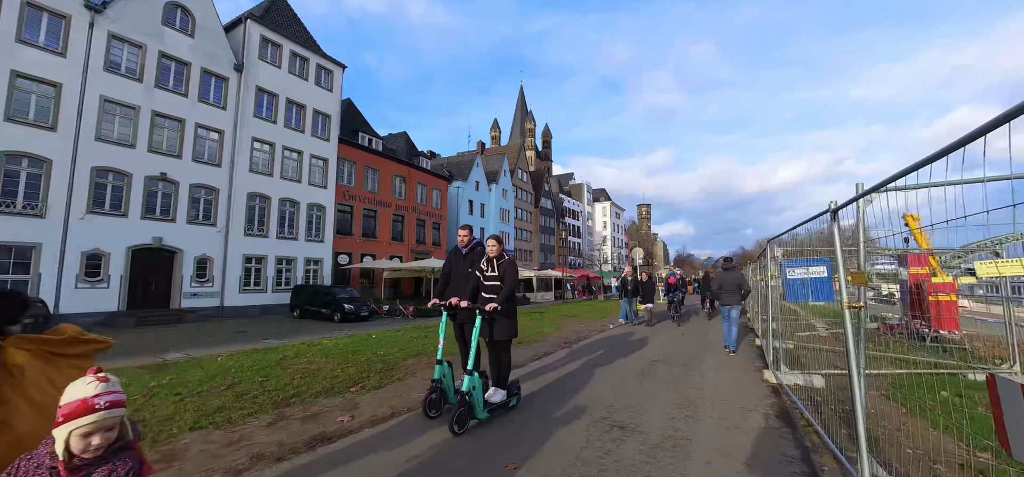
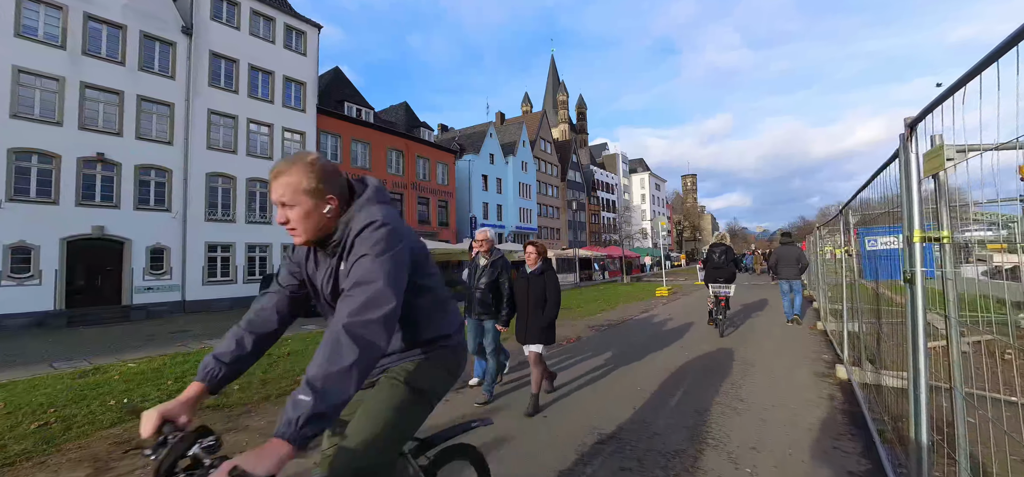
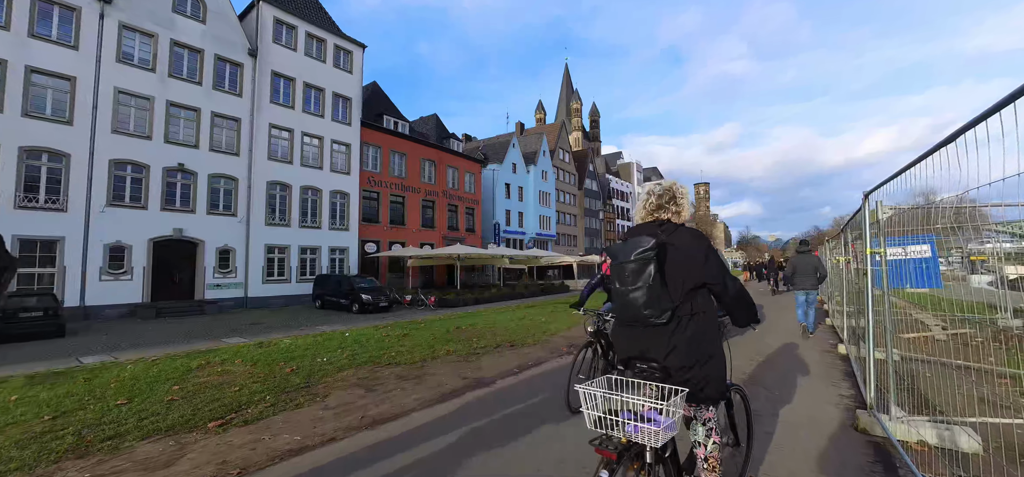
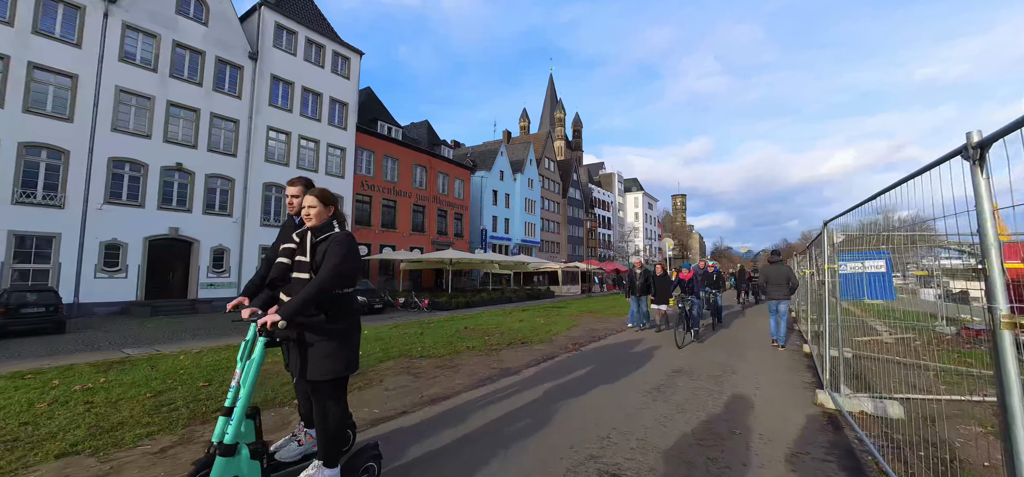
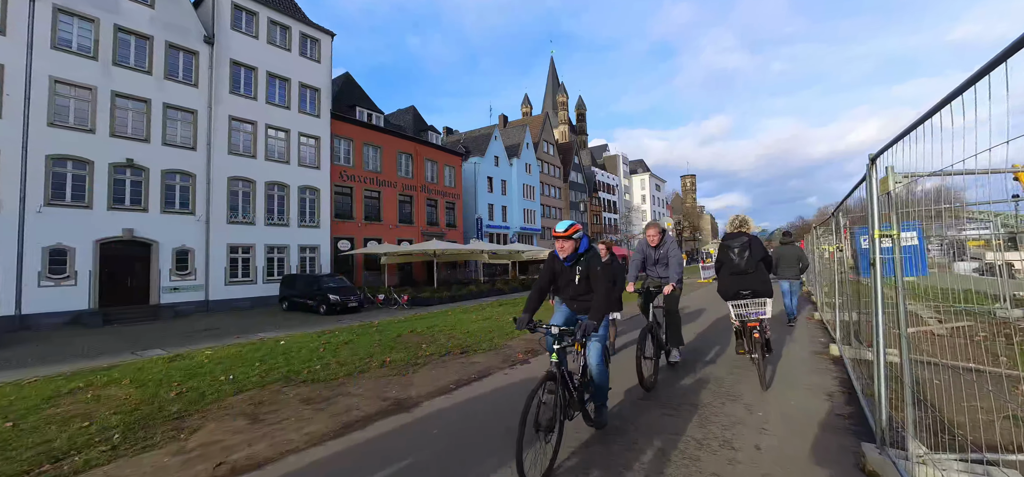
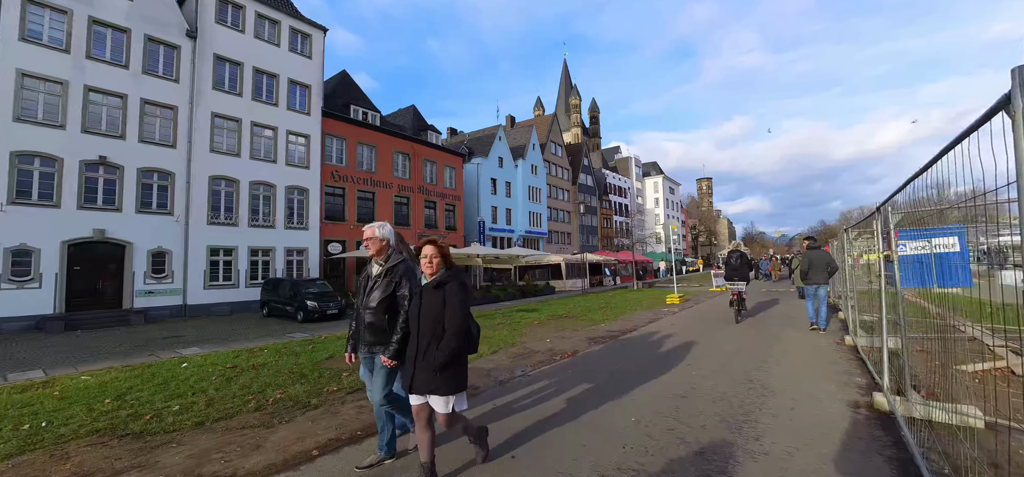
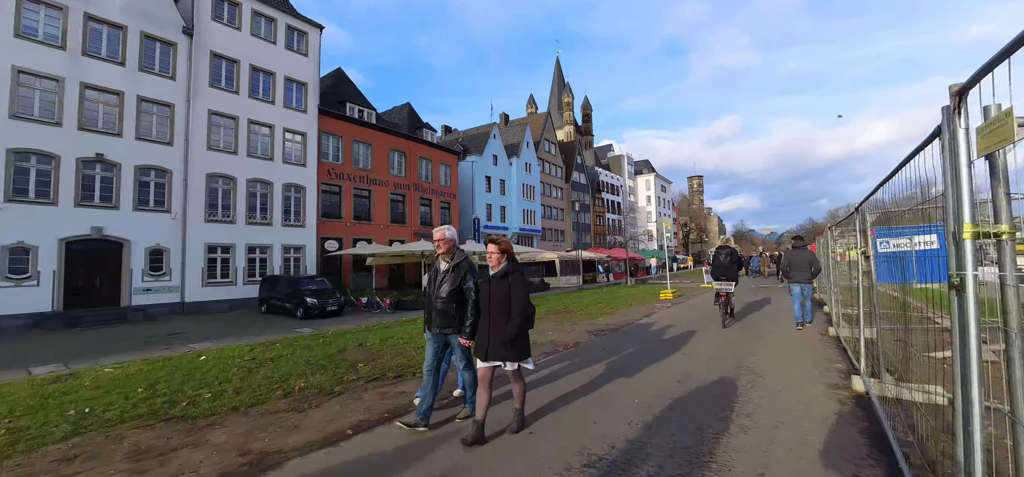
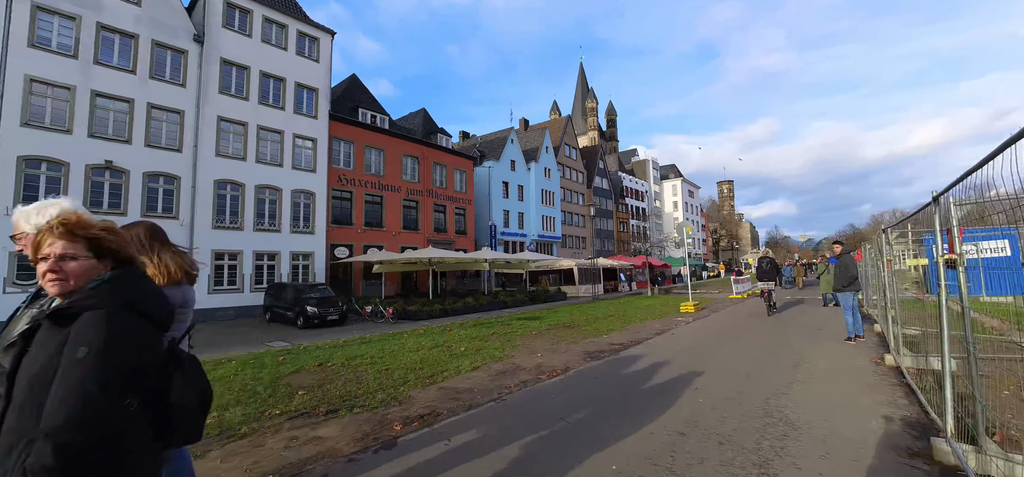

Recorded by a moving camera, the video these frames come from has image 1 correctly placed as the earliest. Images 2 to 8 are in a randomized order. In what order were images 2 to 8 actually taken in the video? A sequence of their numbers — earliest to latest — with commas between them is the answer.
4, 3, 5, 2, 7, 6, 8
